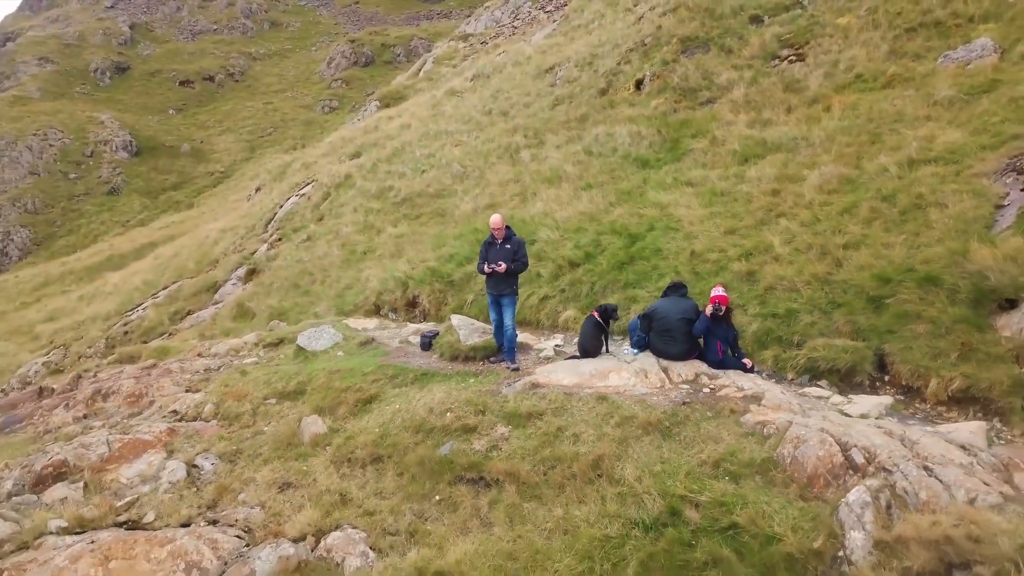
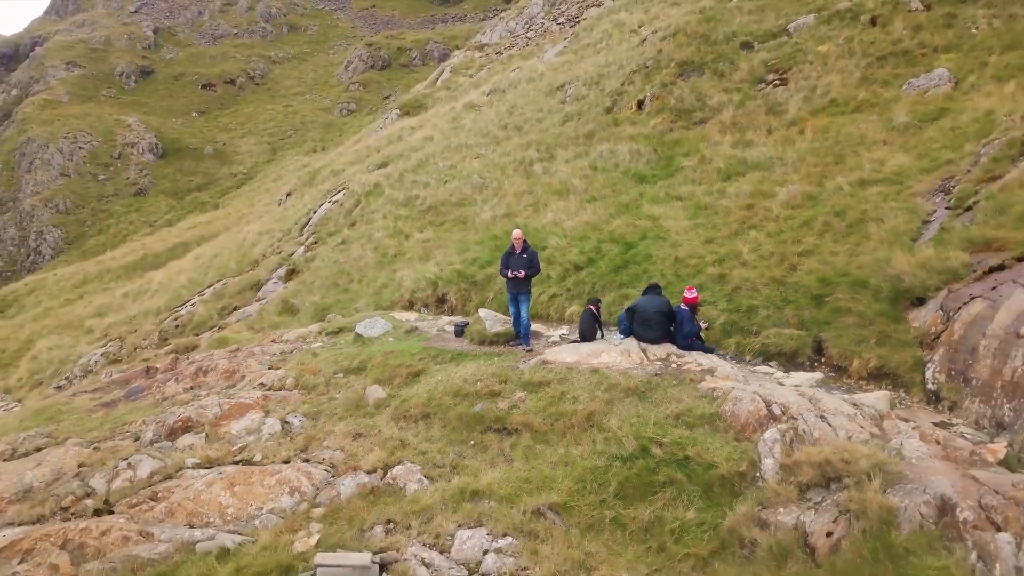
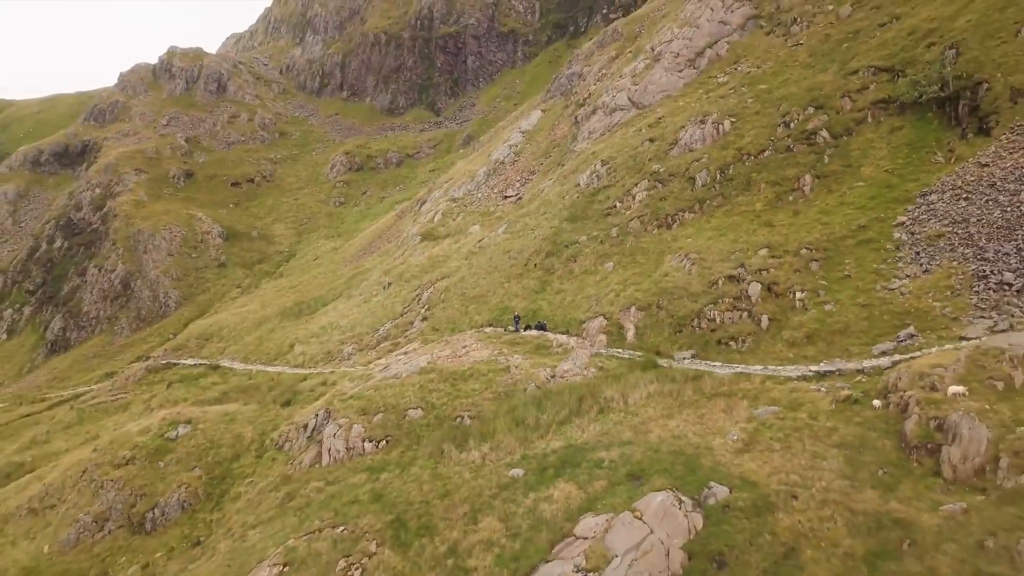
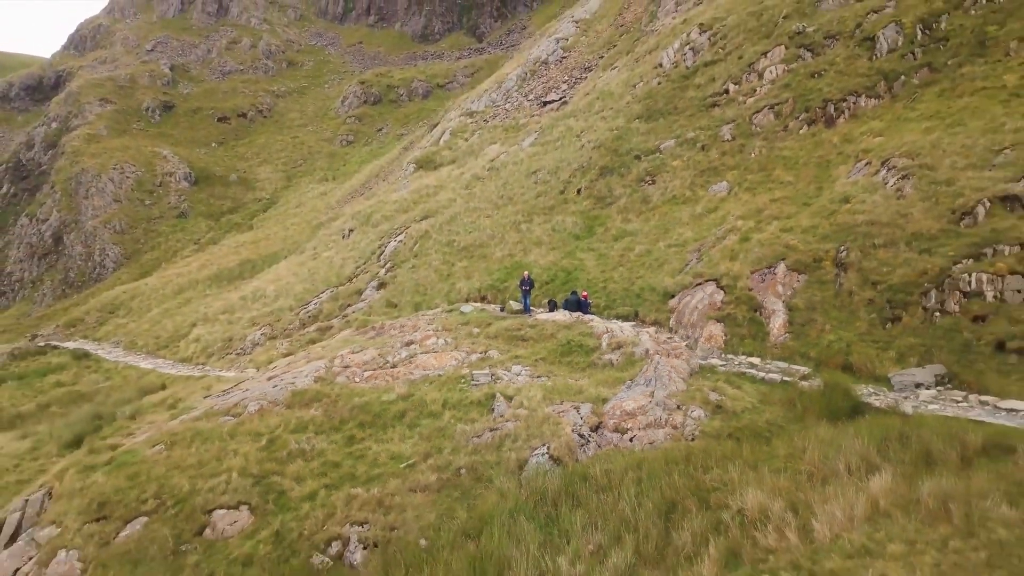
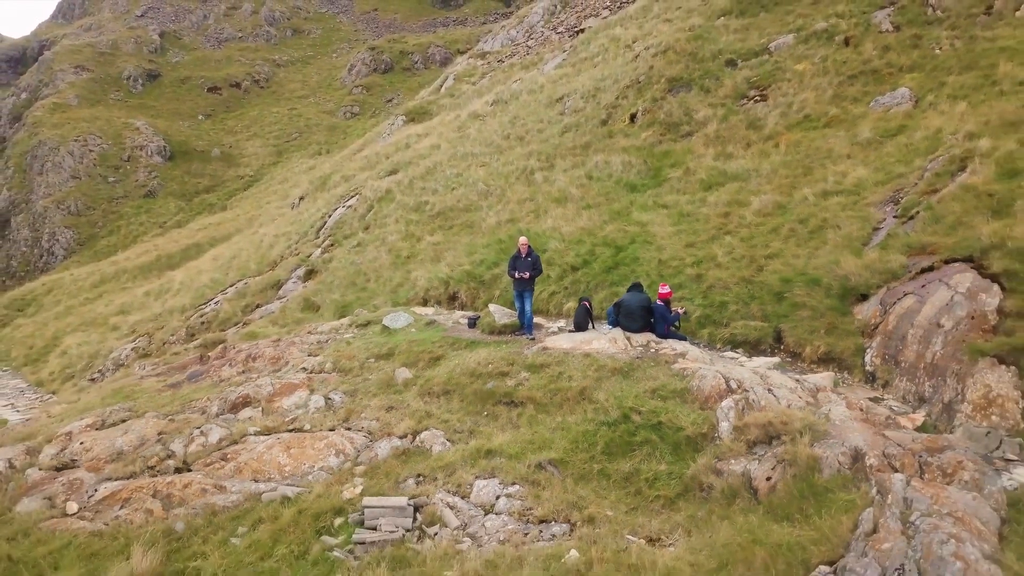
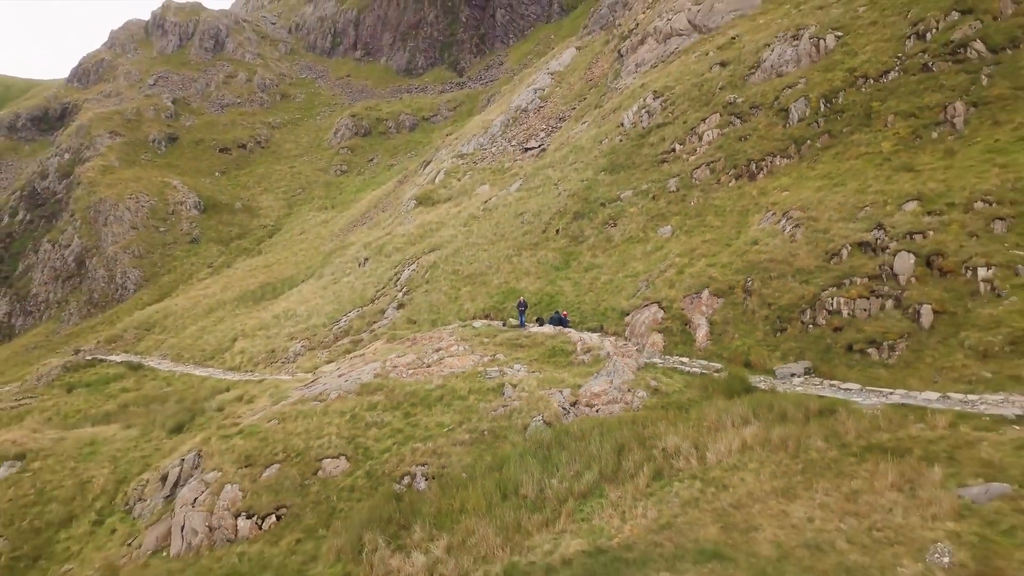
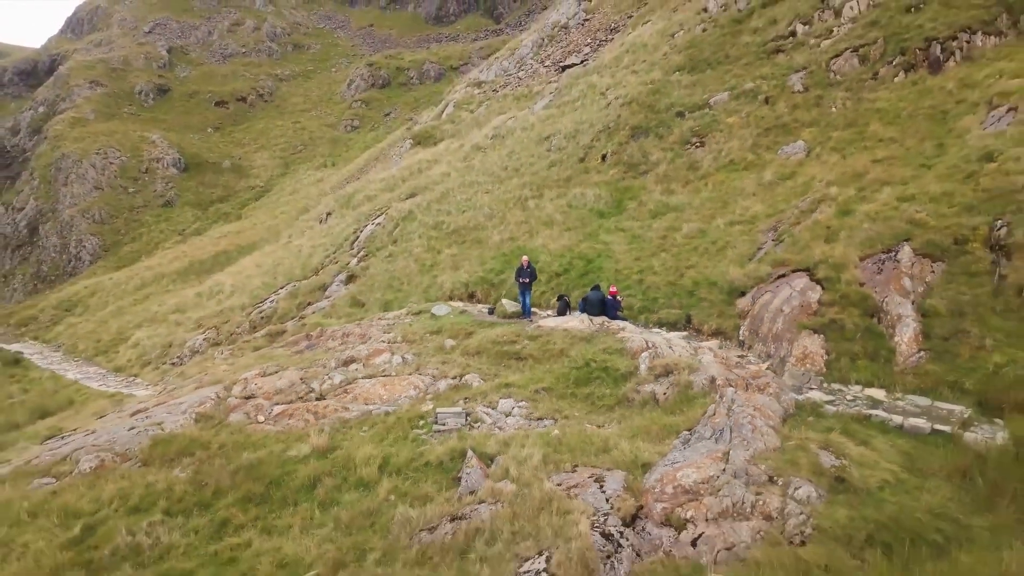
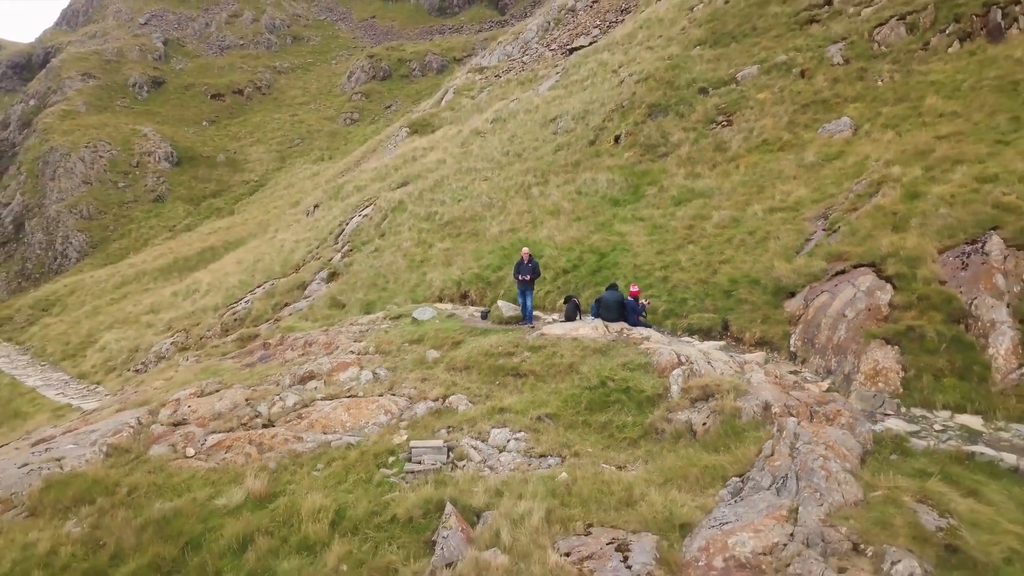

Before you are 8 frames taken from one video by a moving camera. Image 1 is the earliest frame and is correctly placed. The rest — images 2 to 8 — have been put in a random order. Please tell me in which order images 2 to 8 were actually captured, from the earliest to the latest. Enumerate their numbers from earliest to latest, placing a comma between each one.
2, 5, 8, 7, 4, 6, 3
